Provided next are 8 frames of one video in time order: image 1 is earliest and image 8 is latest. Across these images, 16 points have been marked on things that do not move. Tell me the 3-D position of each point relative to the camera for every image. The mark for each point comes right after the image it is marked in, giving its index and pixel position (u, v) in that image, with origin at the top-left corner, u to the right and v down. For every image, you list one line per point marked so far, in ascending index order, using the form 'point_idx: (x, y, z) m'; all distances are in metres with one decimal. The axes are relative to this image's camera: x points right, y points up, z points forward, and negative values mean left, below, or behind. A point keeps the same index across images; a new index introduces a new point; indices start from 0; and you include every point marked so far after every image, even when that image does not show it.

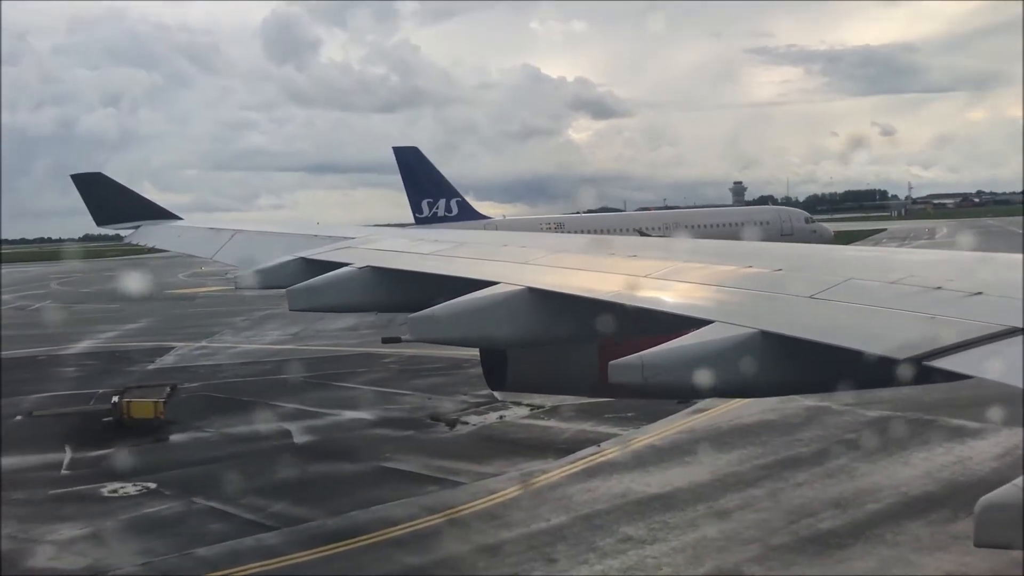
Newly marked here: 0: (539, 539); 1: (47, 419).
0: (+0.3, -2.1, +8.3) m
1: (-7.1, -2.0, +15.3) m
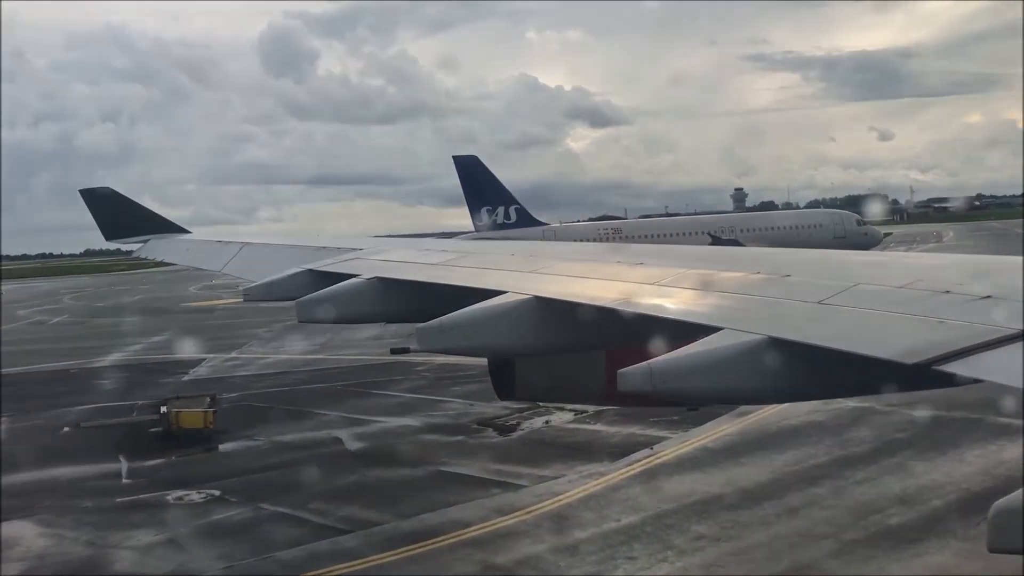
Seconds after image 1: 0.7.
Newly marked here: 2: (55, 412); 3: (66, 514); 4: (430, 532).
0: (+0.9, -2.1, +8.5) m
1: (-6.5, -2.2, +15.4) m
2: (-7.9, -2.2, +17.1) m
3: (-4.7, -2.4, +10.4) m
4: (-0.7, -2.2, +9.0) m
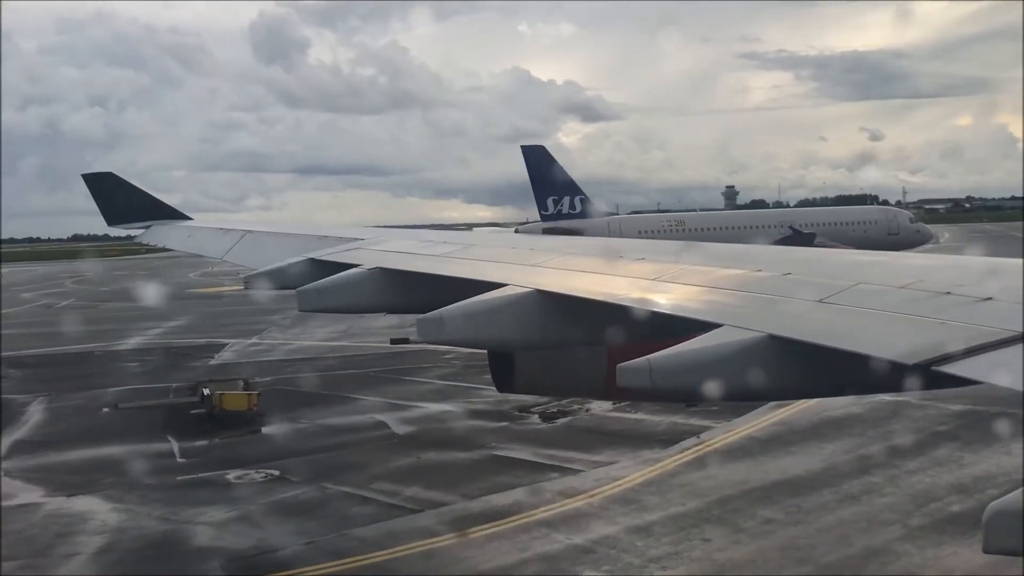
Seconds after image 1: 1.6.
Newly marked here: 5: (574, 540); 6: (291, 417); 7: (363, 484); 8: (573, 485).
0: (+1.5, -2.0, +8.7) m
1: (-5.9, -1.9, +15.6) m
2: (-7.3, -1.8, +17.3) m
3: (-4.1, -2.2, +10.6) m
4: (-0.1, -2.1, +9.2) m
5: (+0.5, -2.1, +8.3) m
6: (-3.2, -1.9, +14.6) m
7: (-1.6, -2.1, +10.5) m
8: (+0.6, -2.0, +10.1) m
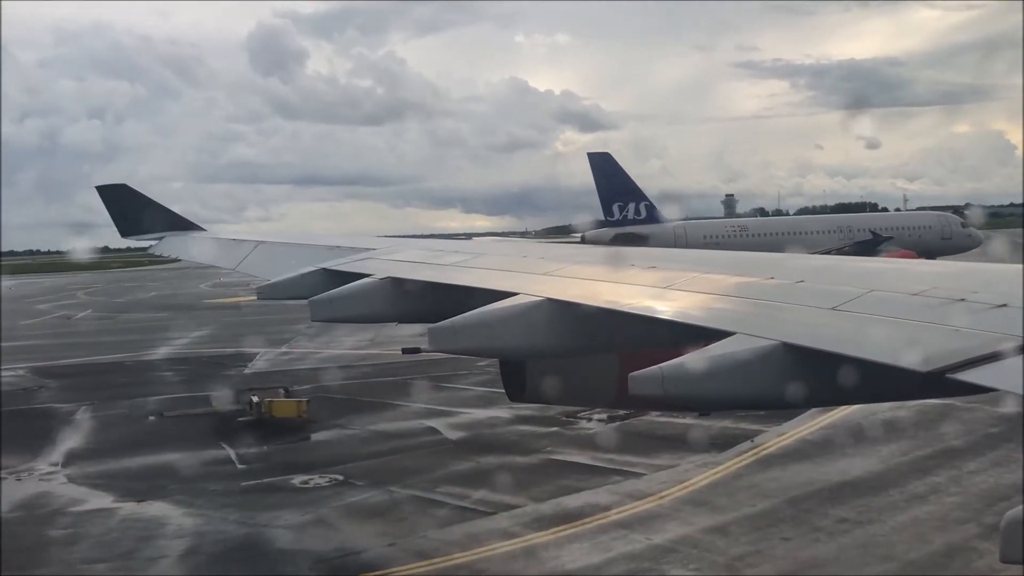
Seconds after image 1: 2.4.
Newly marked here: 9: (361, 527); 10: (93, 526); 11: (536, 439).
0: (+2.2, -2.1, +8.9) m
1: (-5.3, -2.1, +15.8) m
2: (-6.6, -2.0, +17.4) m
3: (-3.4, -2.3, +10.8) m
4: (+0.6, -2.1, +9.4) m
5: (+1.2, -2.1, +8.5) m
6: (-2.5, -2.0, +14.7) m
7: (-0.9, -2.1, +10.7) m
8: (+1.3, -2.0, +10.2) m
9: (-1.4, -2.2, +9.4) m
10: (-4.1, -2.3, +9.8) m
11: (+0.3, -2.0, +13.0) m
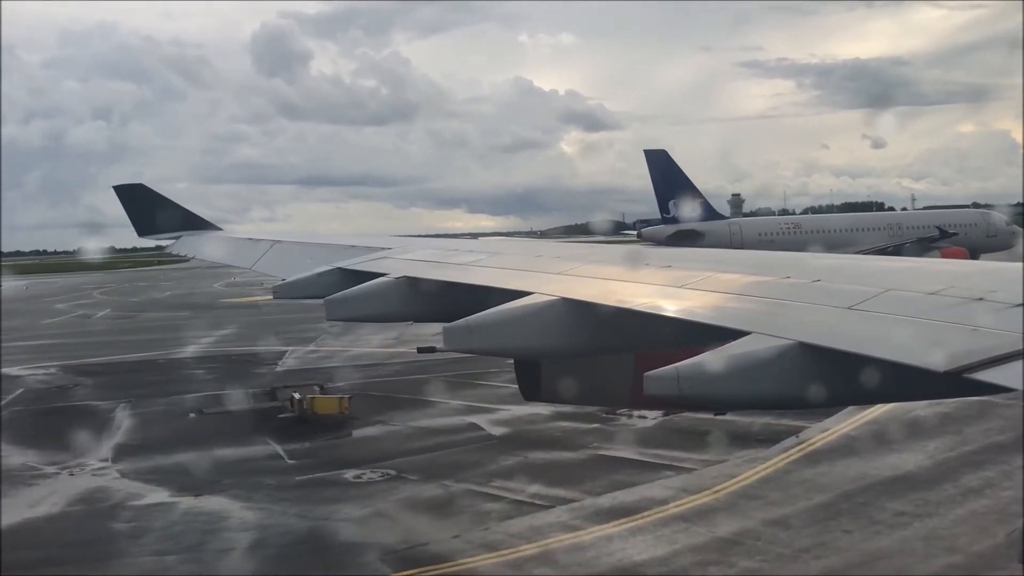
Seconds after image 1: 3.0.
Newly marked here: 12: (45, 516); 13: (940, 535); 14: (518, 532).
0: (+2.8, -2.0, +9.0) m
1: (-4.7, -2.1, +15.9) m
2: (-6.0, -2.0, +17.6) m
3: (-2.8, -2.2, +10.9) m
4: (+1.2, -2.1, +9.5) m
5: (+1.8, -2.1, +8.6) m
6: (-1.9, -2.0, +14.9) m
7: (-0.3, -2.1, +10.8) m
8: (+1.9, -2.0, +10.3) m
9: (-0.9, -2.2, +9.5) m
10: (-3.6, -2.3, +10.0) m
11: (+0.9, -1.9, +13.1) m
12: (-4.8, -2.4, +10.3) m
13: (+3.5, -2.0, +8.2) m
14: (+0.1, -2.2, +8.9) m
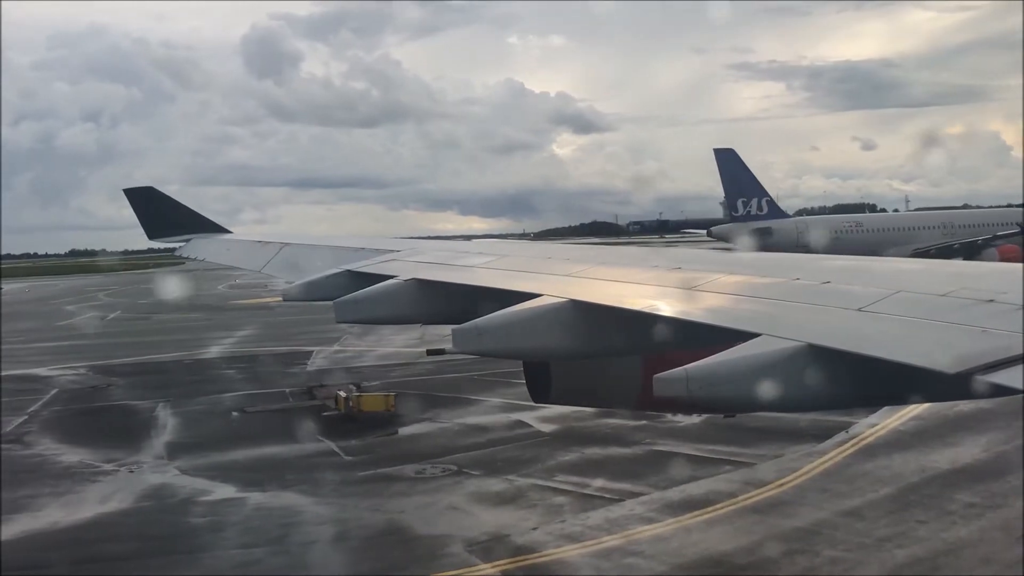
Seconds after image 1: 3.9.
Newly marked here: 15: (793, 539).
0: (+3.5, -2.0, +9.2) m
1: (-4.0, -2.0, +16.1) m
2: (-5.4, -2.0, +17.7) m
3: (-2.1, -2.2, +11.1) m
4: (+1.9, -2.1, +9.6) m
5: (+2.5, -2.1, +8.8) m
6: (-1.3, -1.9, +15.0) m
7: (+0.4, -2.1, +11.0) m
8: (+2.6, -2.0, +10.5) m
9: (-0.2, -2.2, +9.7) m
10: (-2.9, -2.3, +10.1) m
11: (+1.6, -1.9, +13.3) m
12: (-4.1, -2.3, +10.4) m
13: (+4.2, -2.0, +8.4) m
14: (+0.8, -2.1, +9.1) m
15: (+2.4, -2.1, +8.3) m
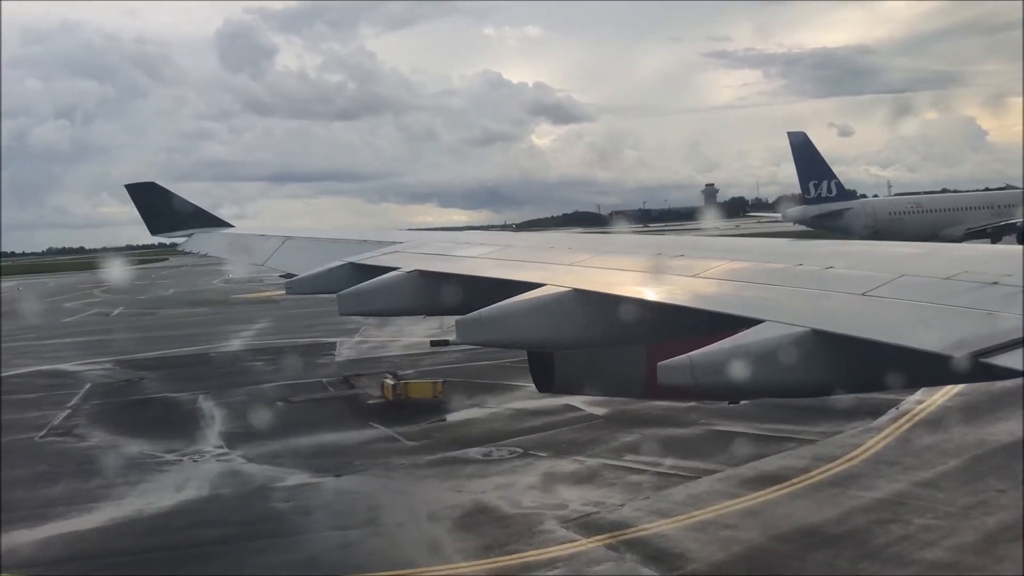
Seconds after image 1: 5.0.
0: (+4.3, -1.8, +9.5) m
1: (-3.3, -1.9, +16.2) m
2: (-4.7, -1.8, +17.9) m
3: (-1.4, -2.1, +11.3) m
4: (+2.7, -1.9, +9.9) m
5: (+3.3, -1.9, +9.1) m
6: (-0.6, -1.8, +15.2) m
7: (+1.2, -1.9, +11.2) m
8: (+3.4, -1.8, +10.8) m
9: (+0.6, -2.0, +9.9) m
10: (-2.1, -2.2, +10.3) m
11: (+2.3, -1.7, +13.5) m
12: (-3.3, -2.2, +10.6) m
13: (+5.0, -1.8, +8.7) m
14: (+1.6, -2.0, +9.3) m
15: (+3.2, -1.9, +8.6) m
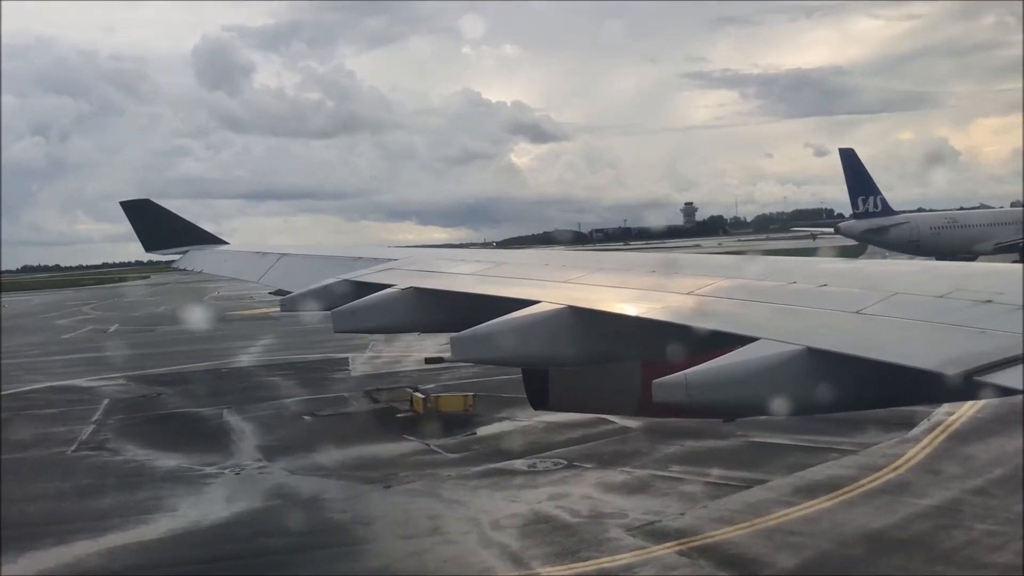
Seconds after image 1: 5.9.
0: (+4.8, -1.9, +9.7) m
1: (-2.9, -2.1, +16.3) m
2: (-4.3, -2.1, +17.9) m
3: (-0.8, -2.2, +11.4) m
4: (+3.2, -2.0, +10.1) m
5: (+3.9, -2.0, +9.3) m
6: (-0.1, -2.0, +15.4) m
7: (+1.7, -2.0, +11.4) m
8: (+3.9, -1.9, +11.0) m
9: (+1.2, -2.1, +10.0) m
10: (-1.5, -2.3, +10.4) m
11: (+2.8, -1.9, +13.7) m
12: (-2.8, -2.4, +10.7) m
13: (+5.6, -1.9, +8.9) m
14: (+2.1, -2.1, +9.5) m
15: (+3.8, -2.0, +8.8) m
